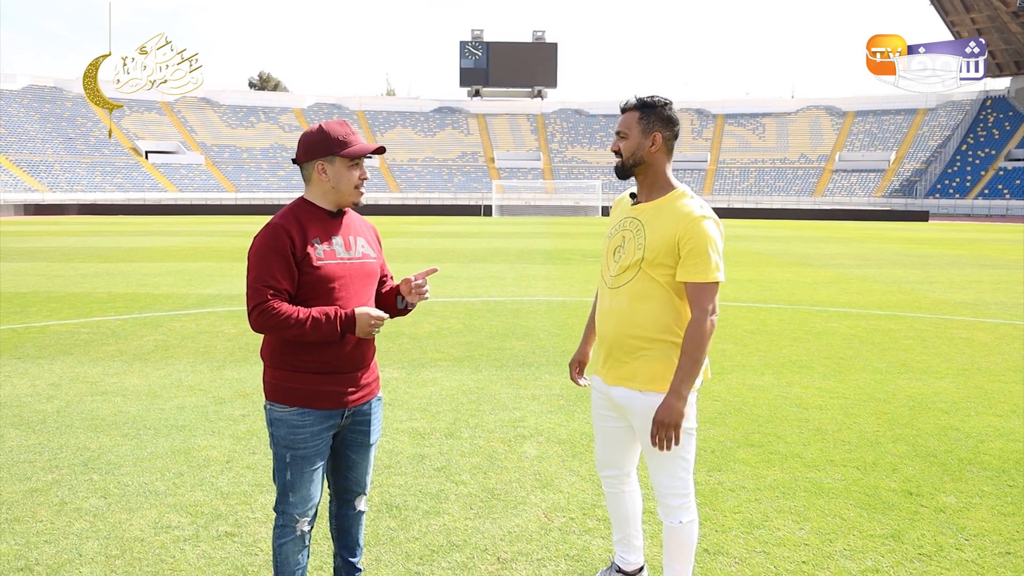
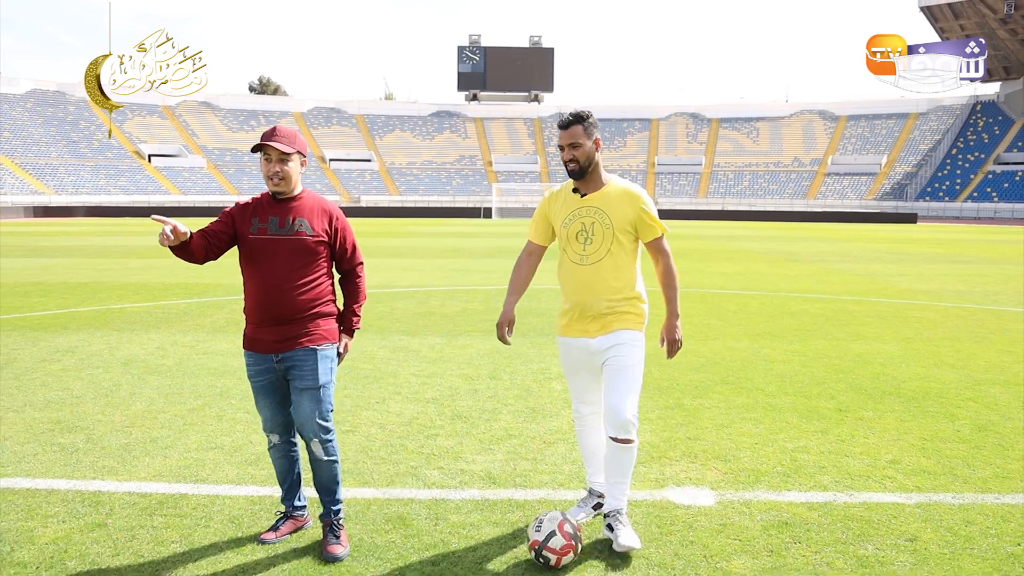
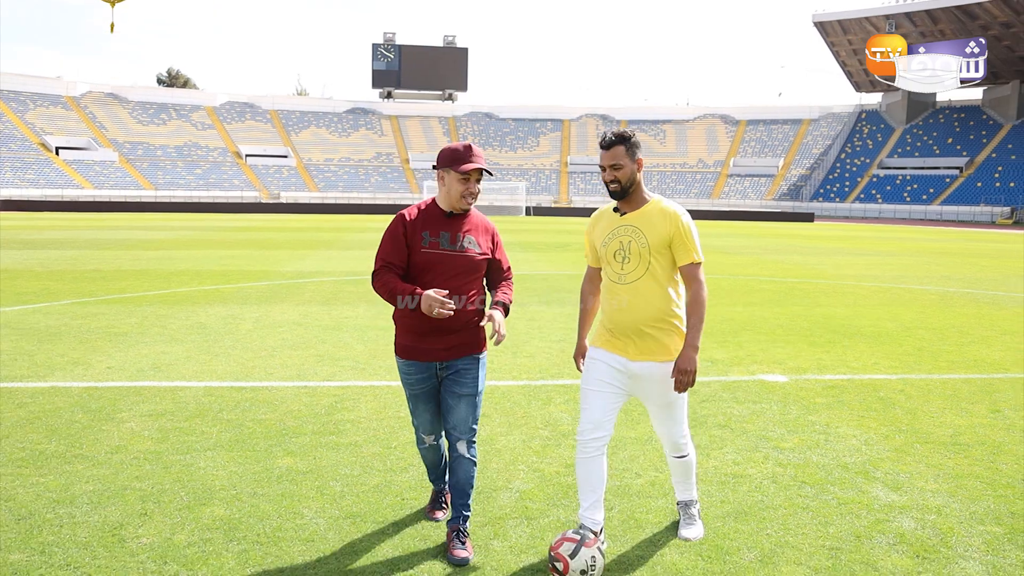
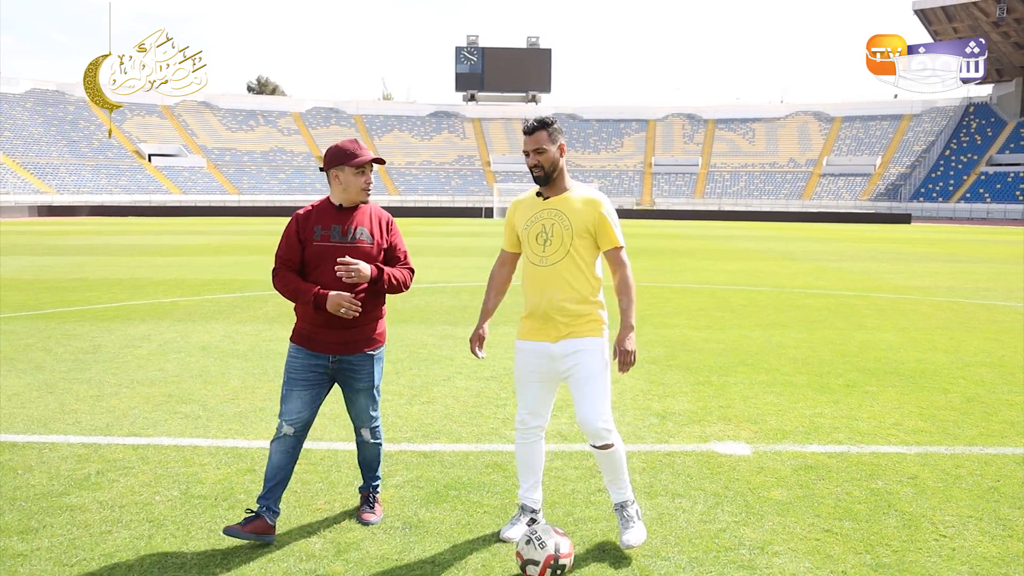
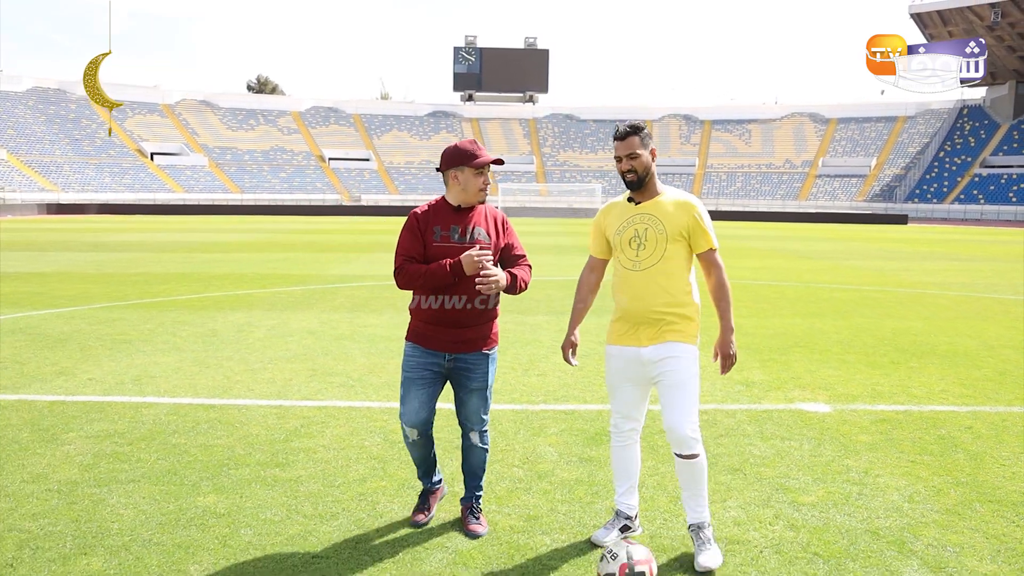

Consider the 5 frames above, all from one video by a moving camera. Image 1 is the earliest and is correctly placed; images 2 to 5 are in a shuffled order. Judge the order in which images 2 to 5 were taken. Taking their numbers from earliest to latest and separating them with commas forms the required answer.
2, 4, 5, 3
